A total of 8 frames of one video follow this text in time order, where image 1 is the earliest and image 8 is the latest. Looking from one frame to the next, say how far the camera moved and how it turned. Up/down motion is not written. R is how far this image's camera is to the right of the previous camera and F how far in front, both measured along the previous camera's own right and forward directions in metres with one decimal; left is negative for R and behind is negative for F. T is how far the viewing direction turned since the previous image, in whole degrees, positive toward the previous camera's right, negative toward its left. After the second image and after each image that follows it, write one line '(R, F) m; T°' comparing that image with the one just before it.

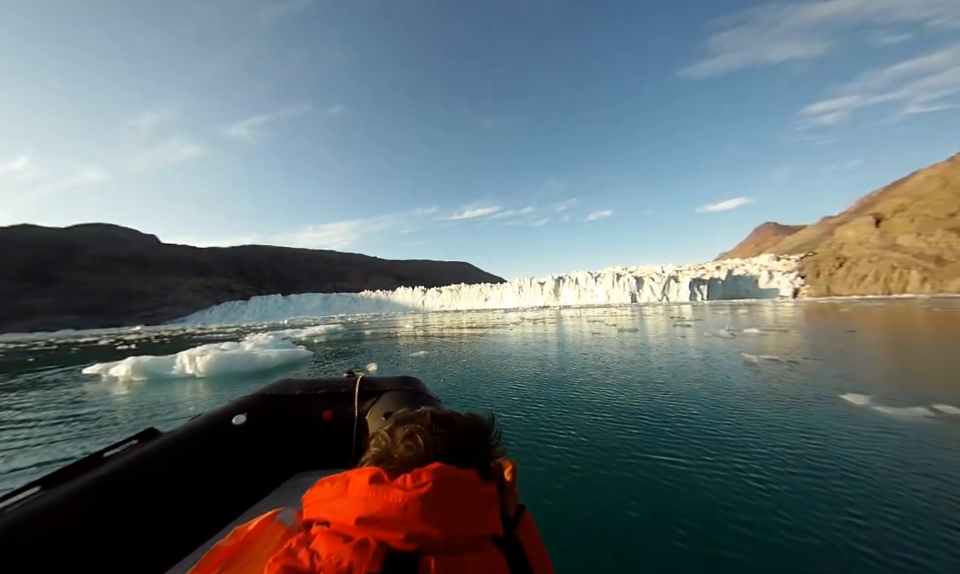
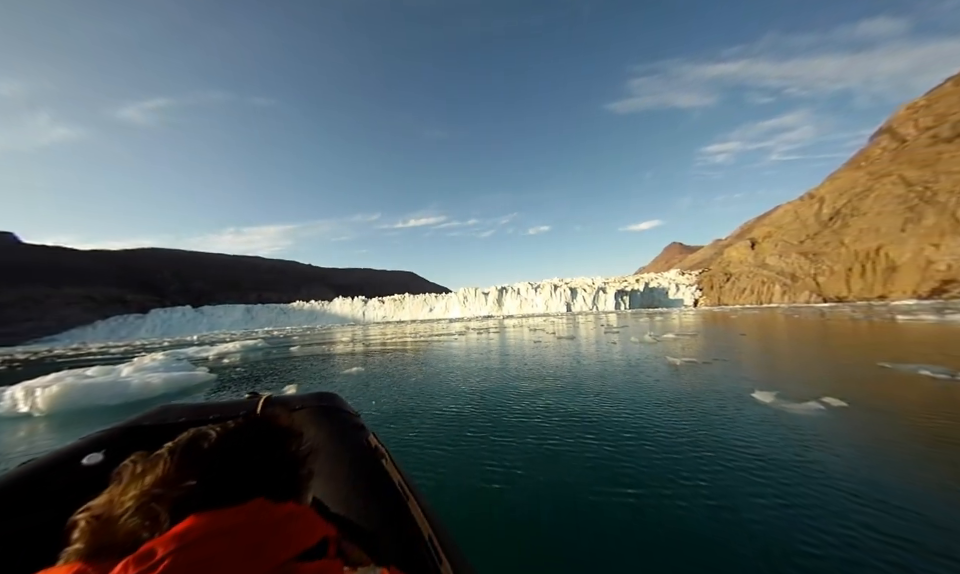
(-0.8, 0.0) m; +11°
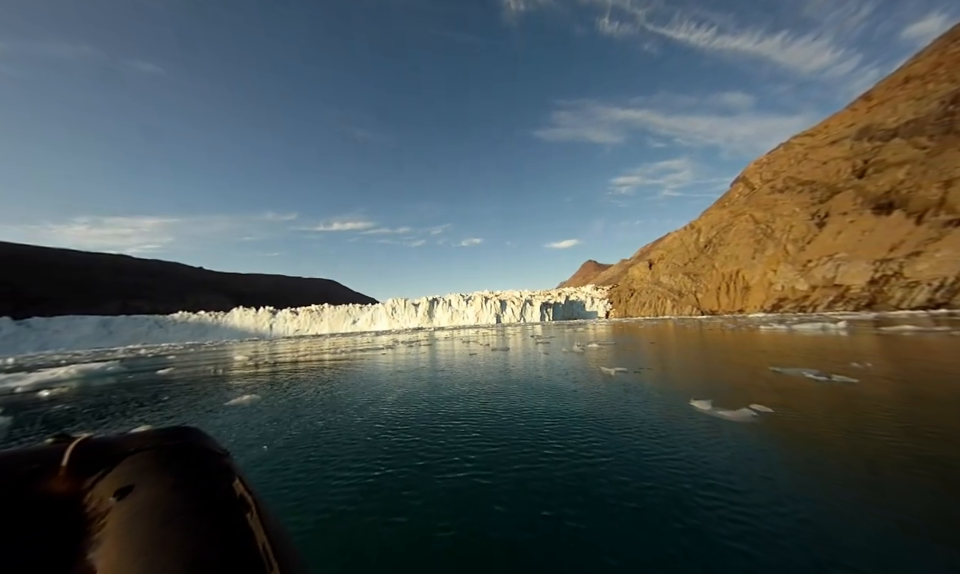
(-0.9, +0.8) m; +14°
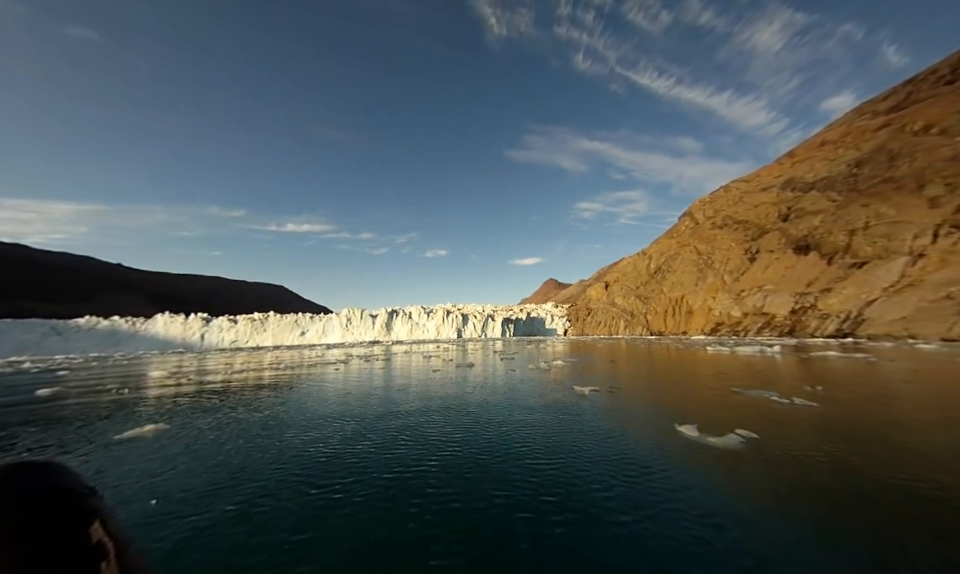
(-1.0, +0.6) m; +8°
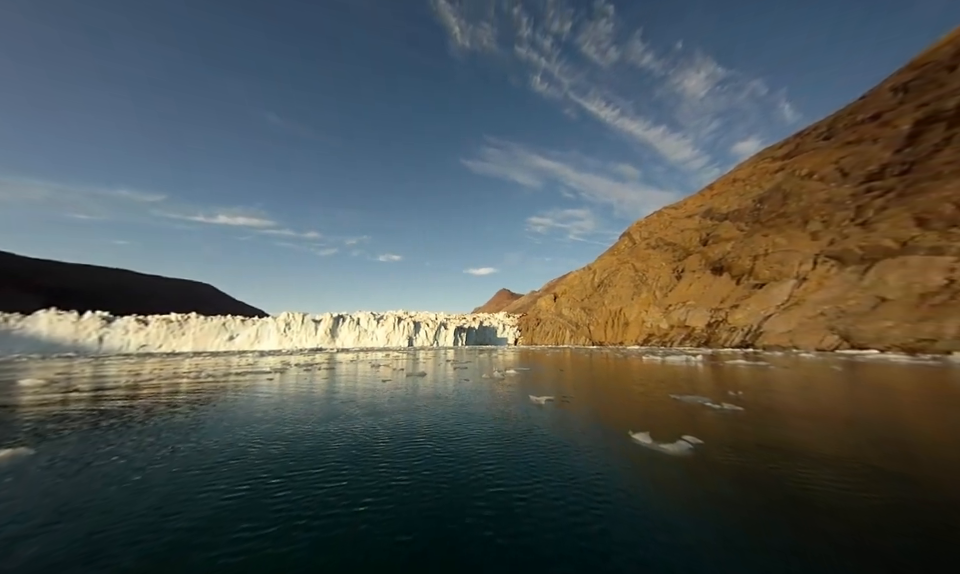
(-0.8, 0.0) m; +9°
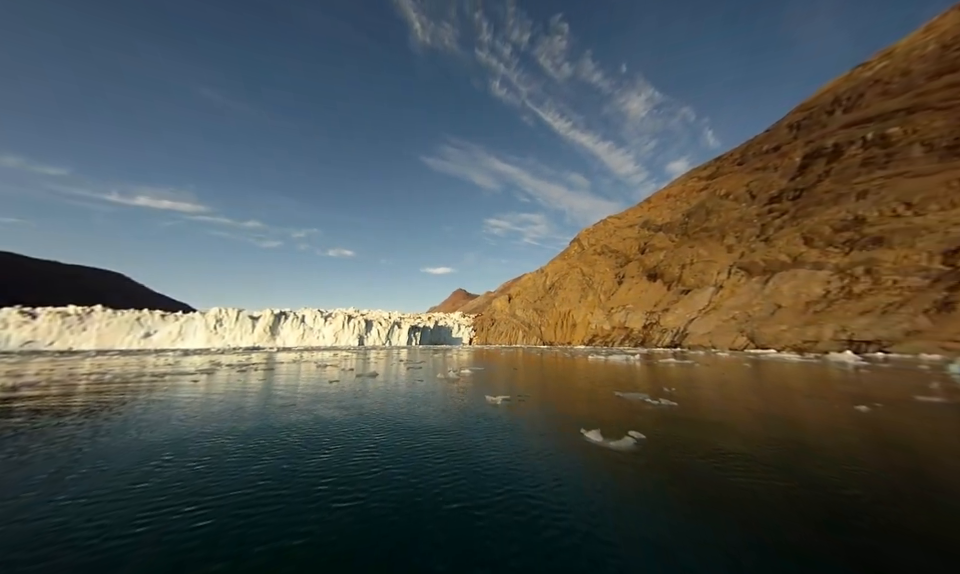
(-0.7, -0.2) m; +9°
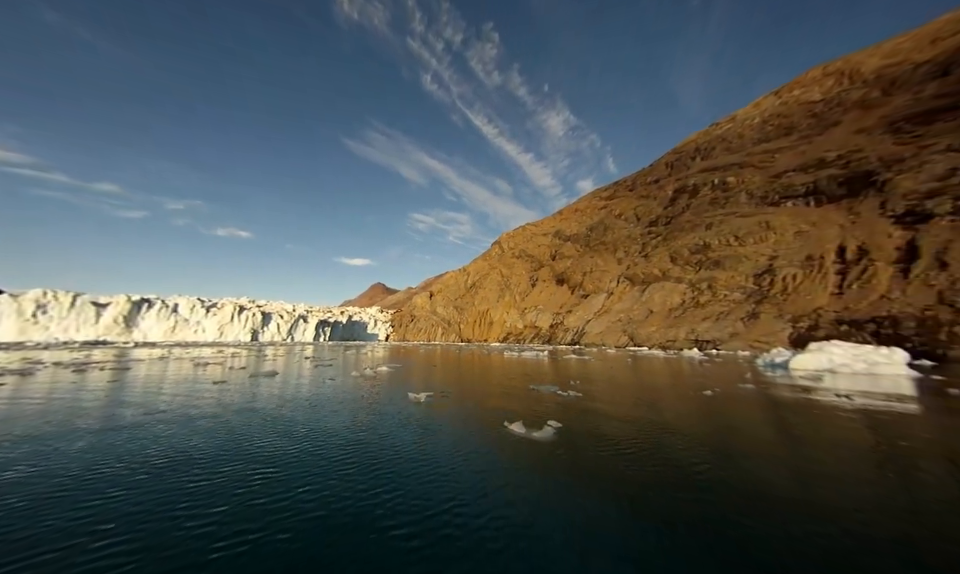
(-1.3, +0.1) m; +16°
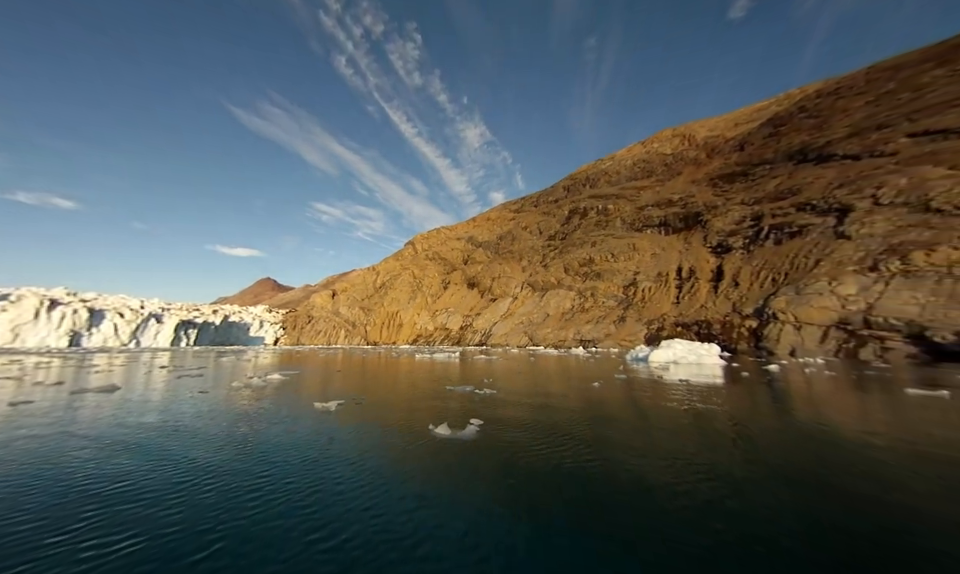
(-2.0, +0.5) m; +18°
